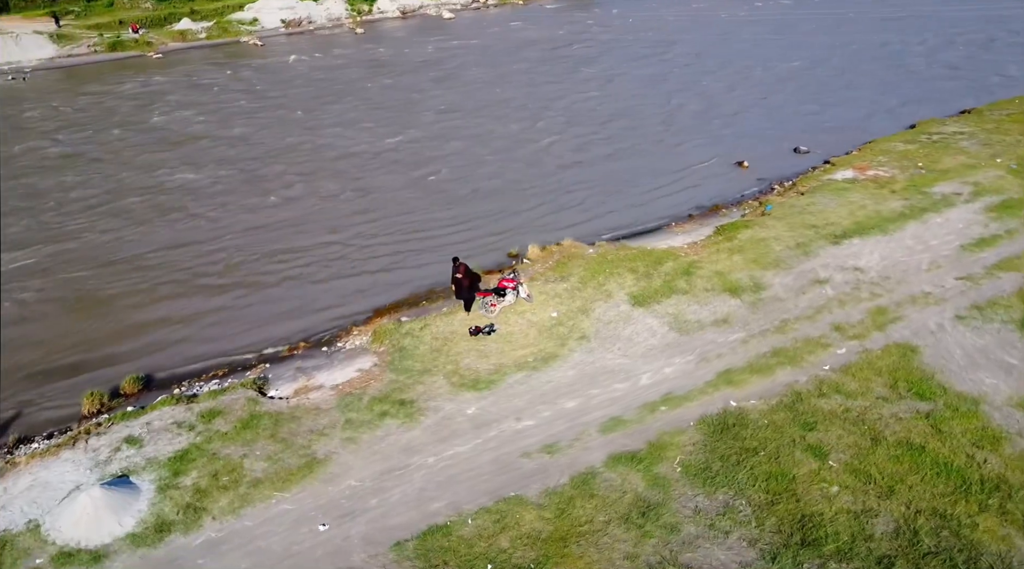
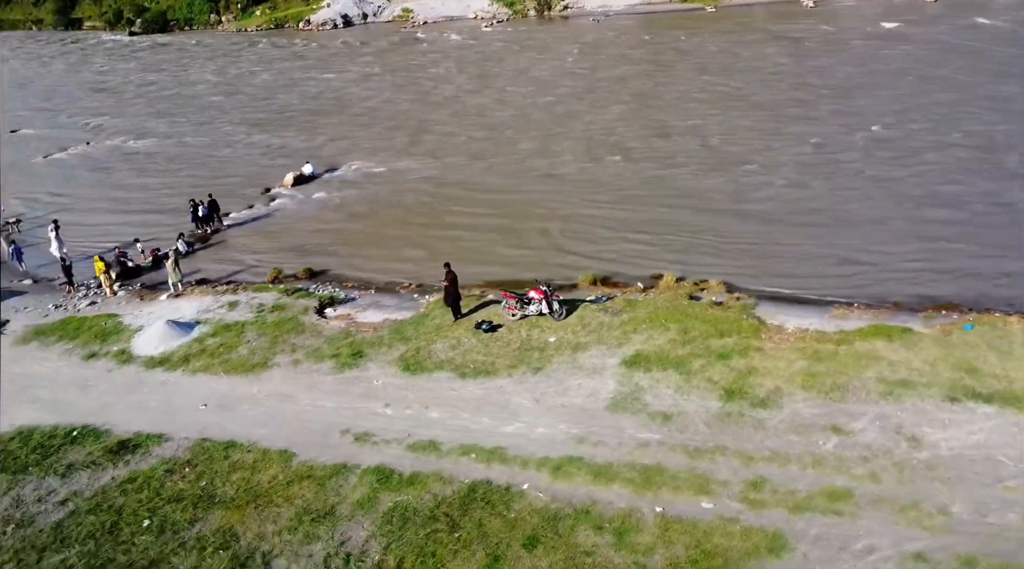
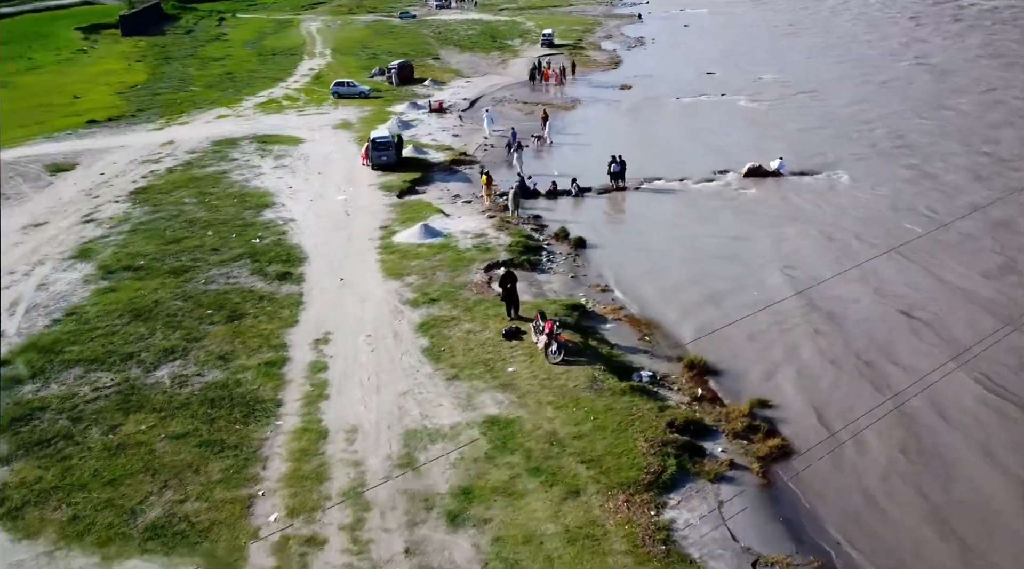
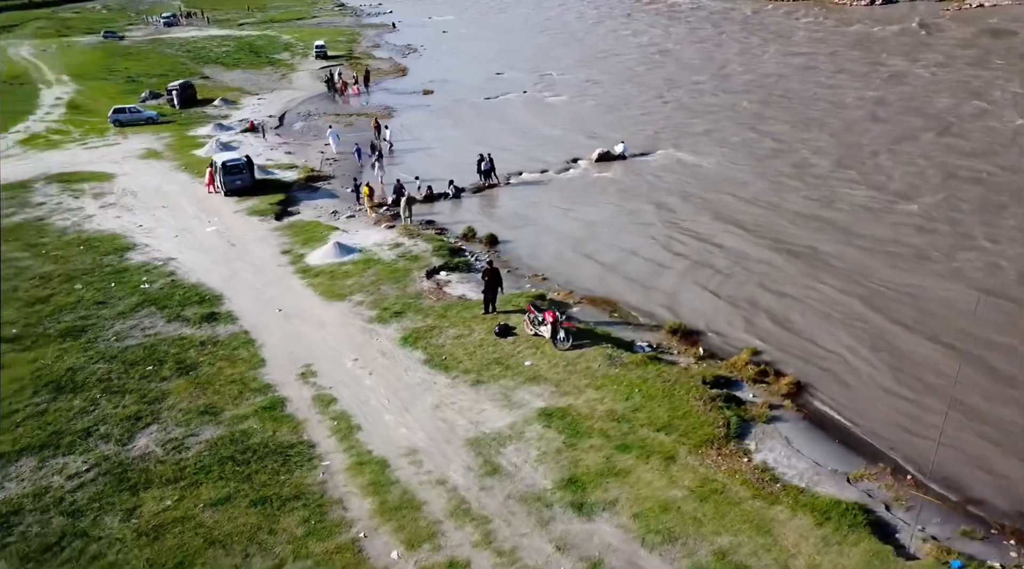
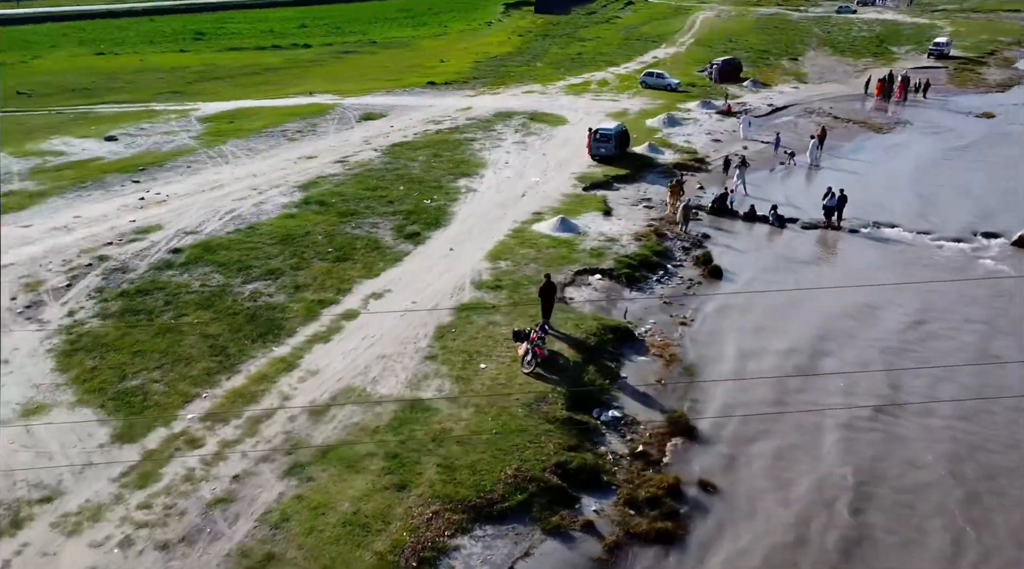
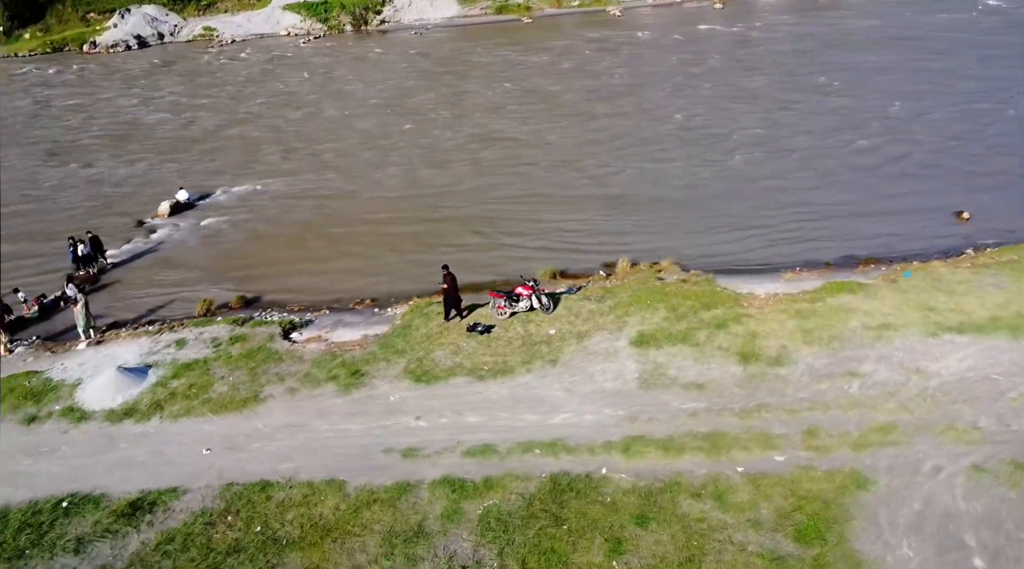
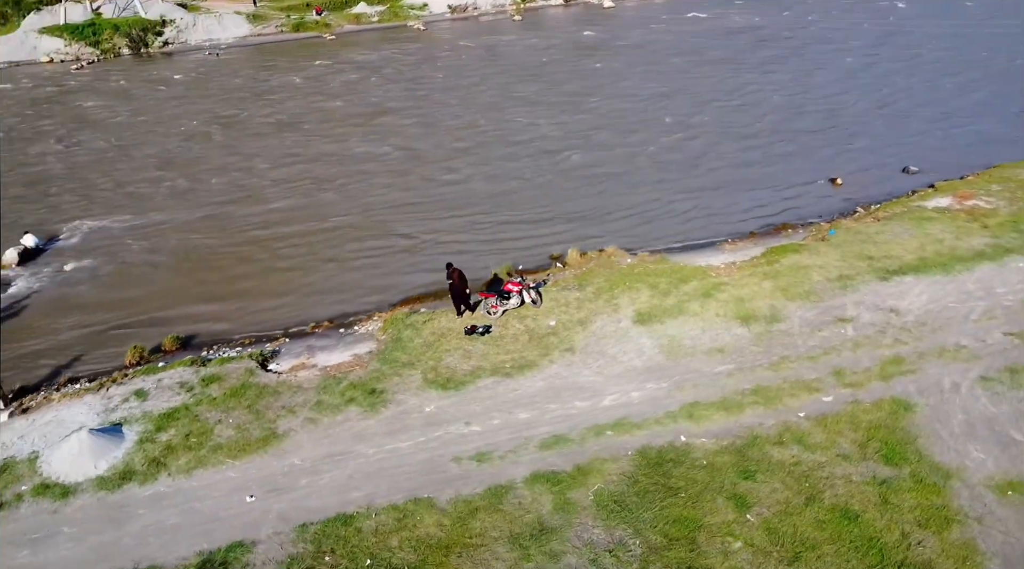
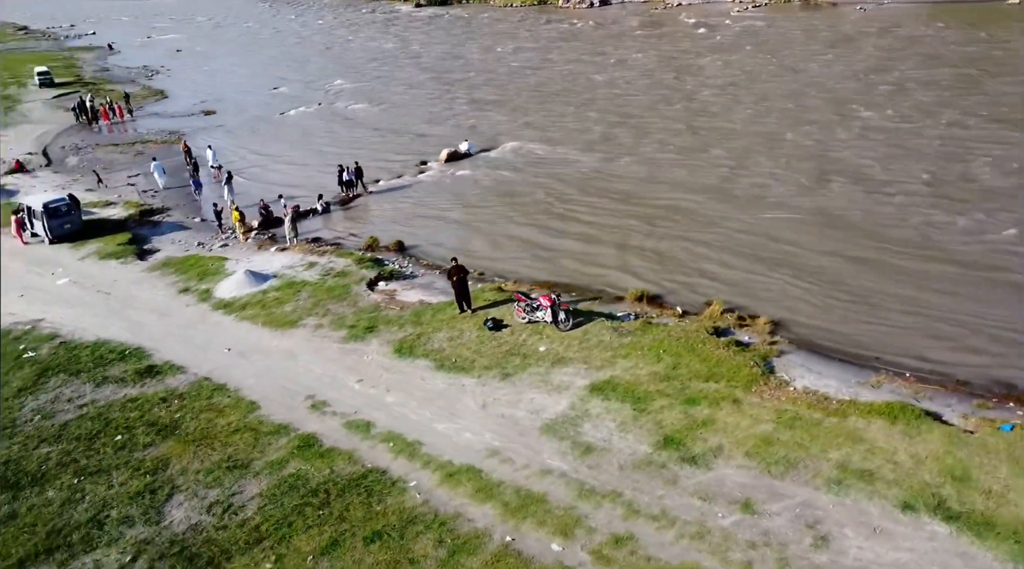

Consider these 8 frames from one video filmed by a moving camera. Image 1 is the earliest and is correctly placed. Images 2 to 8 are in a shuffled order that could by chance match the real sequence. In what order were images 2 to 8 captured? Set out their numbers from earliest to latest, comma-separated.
7, 6, 2, 8, 4, 3, 5
